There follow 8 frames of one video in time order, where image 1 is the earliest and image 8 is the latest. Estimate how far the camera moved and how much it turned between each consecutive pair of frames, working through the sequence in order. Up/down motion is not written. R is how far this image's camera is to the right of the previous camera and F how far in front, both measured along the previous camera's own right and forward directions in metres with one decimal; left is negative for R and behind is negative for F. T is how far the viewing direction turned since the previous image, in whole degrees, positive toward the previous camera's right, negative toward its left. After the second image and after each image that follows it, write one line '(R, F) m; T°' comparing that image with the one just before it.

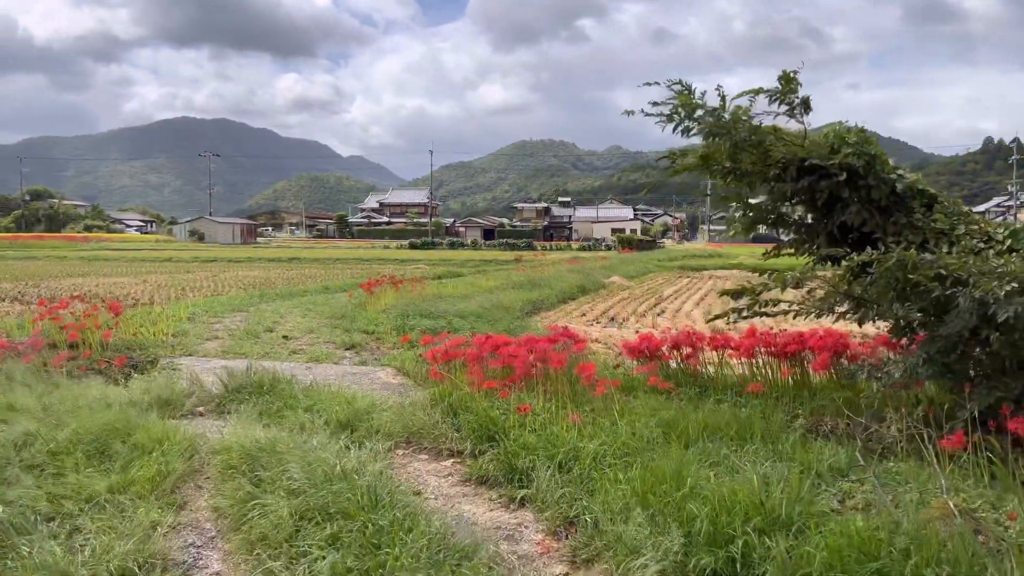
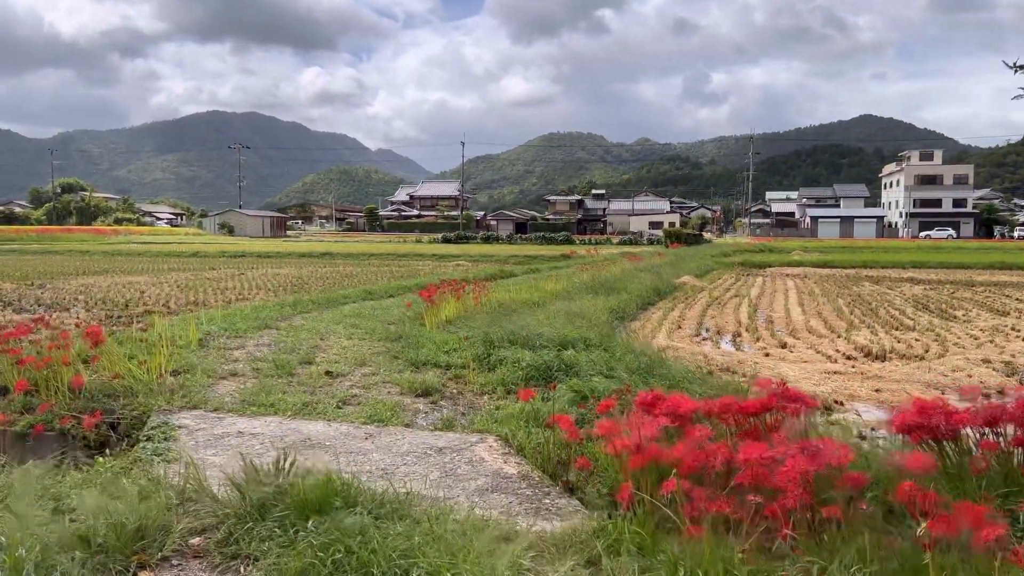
(-0.7, +2.2) m; -2°
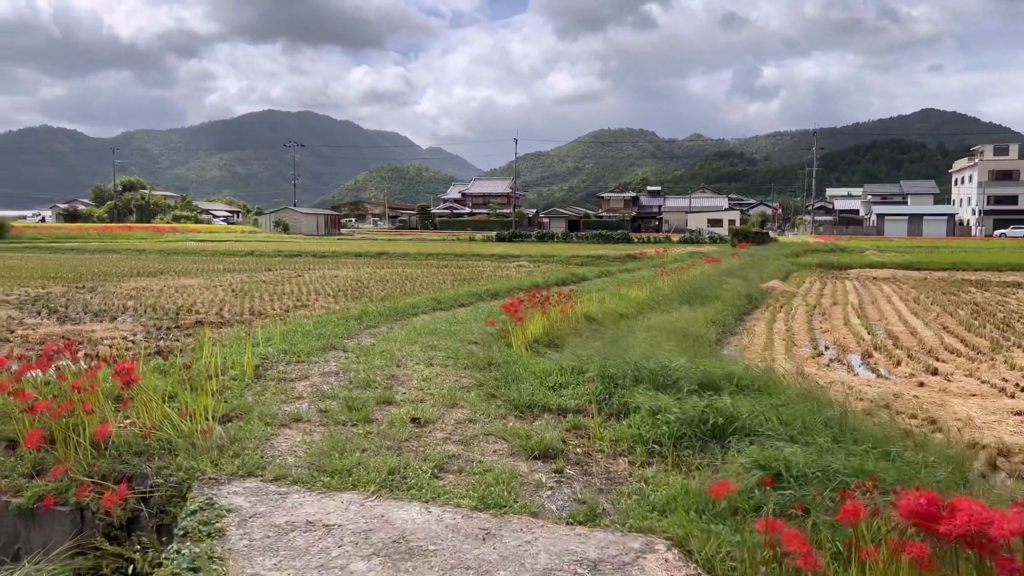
(-0.5, +1.2) m; -3°
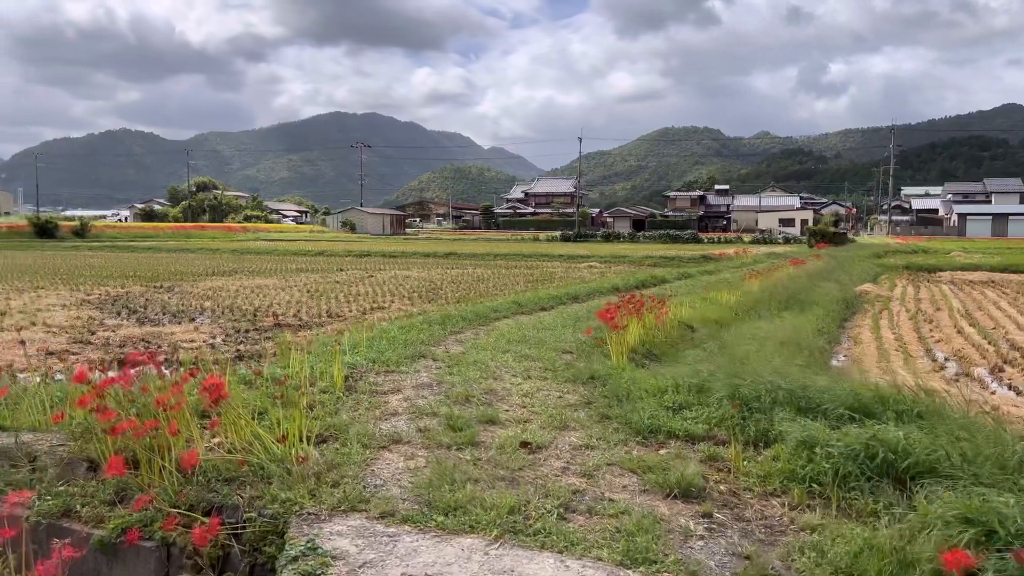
(-0.3, +0.5) m; -4°
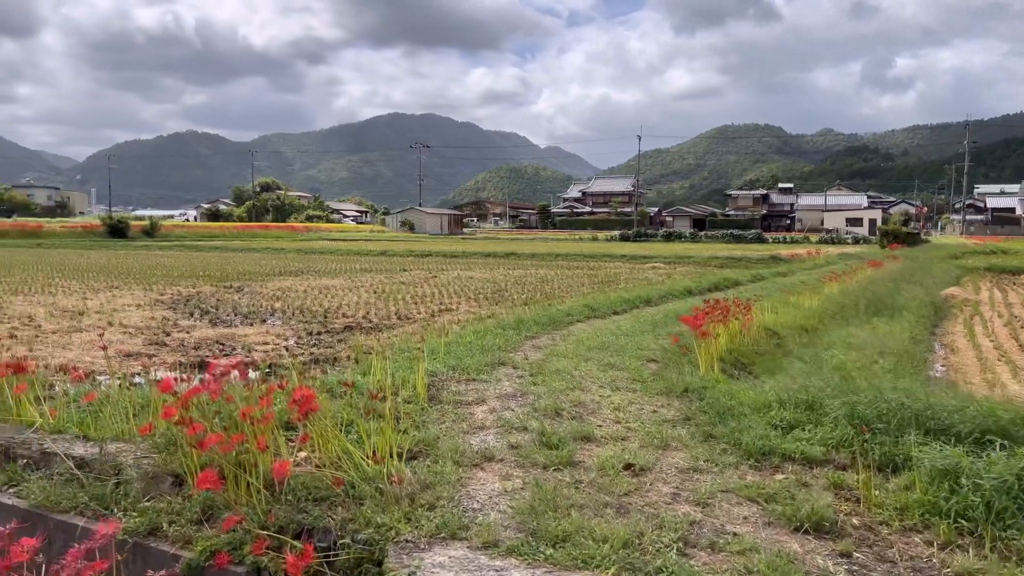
(-0.2, +0.3) m; -4°
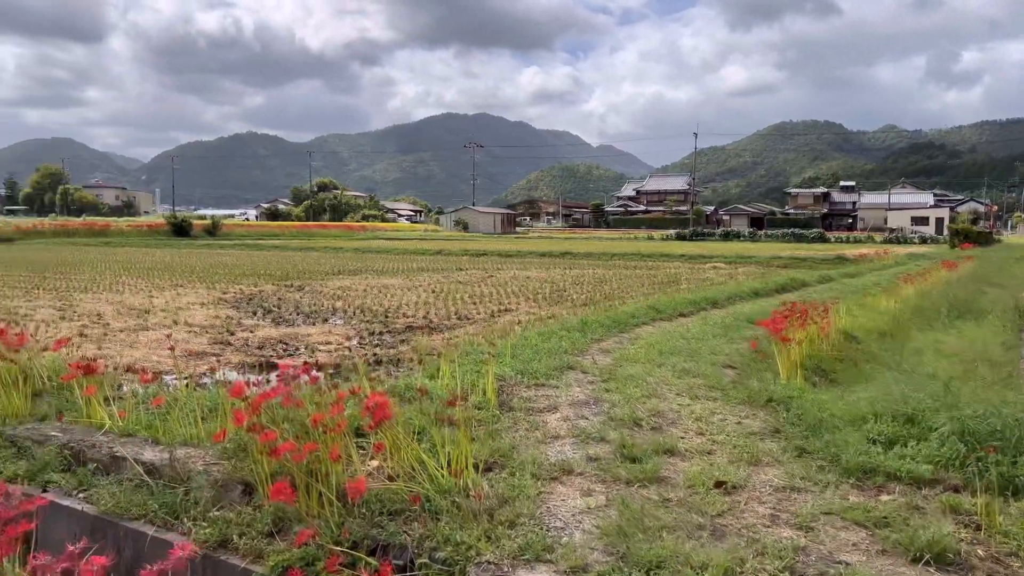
(-0.1, +0.2) m; -4°
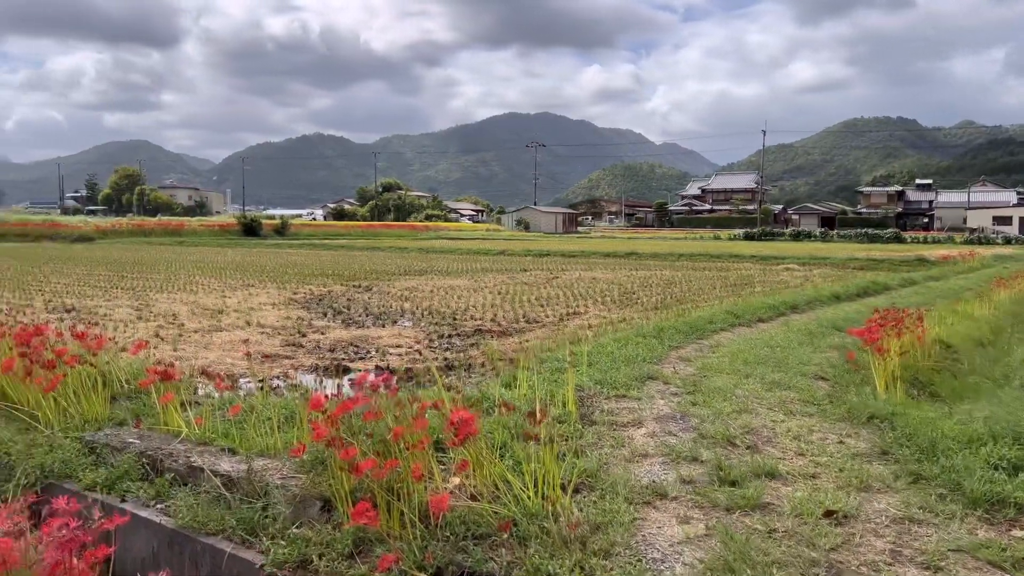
(-0.1, +0.2) m; -4°
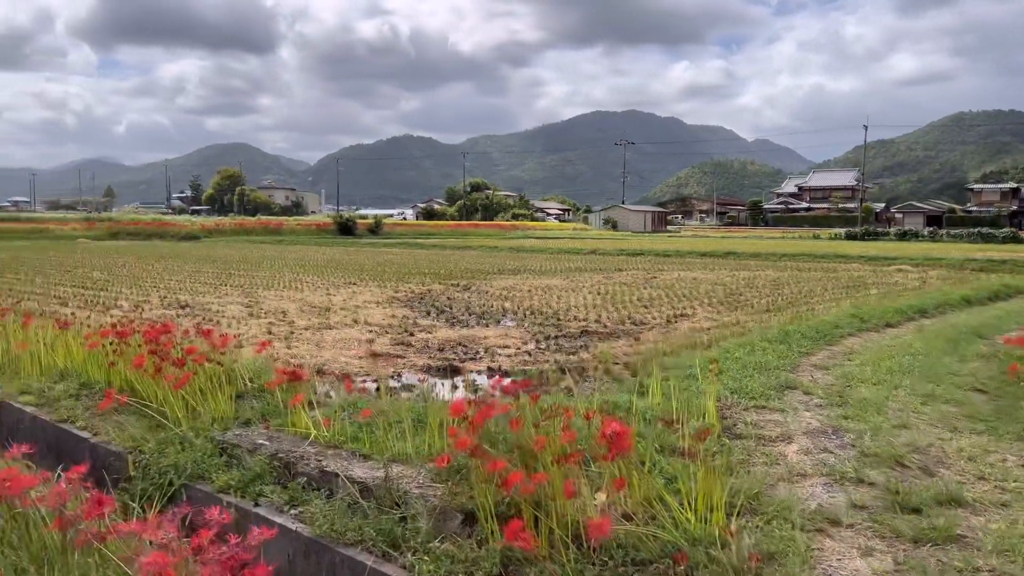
(-0.3, +0.2) m; -6°
